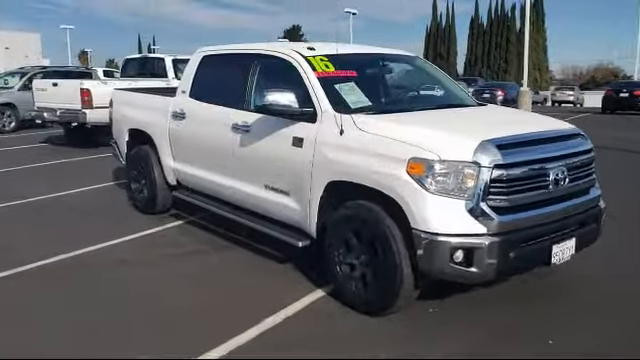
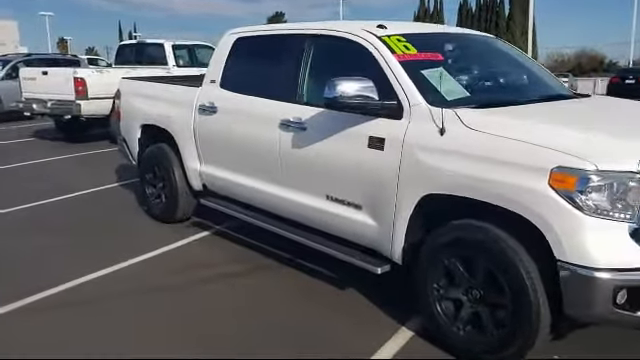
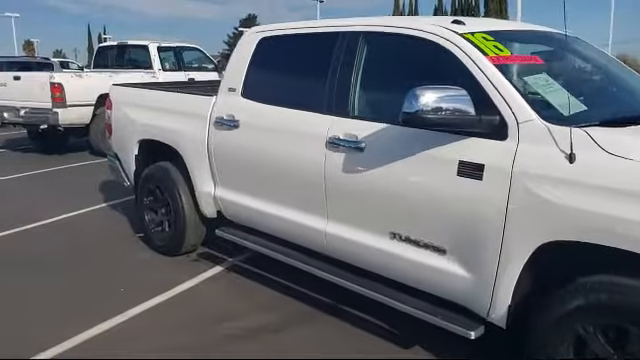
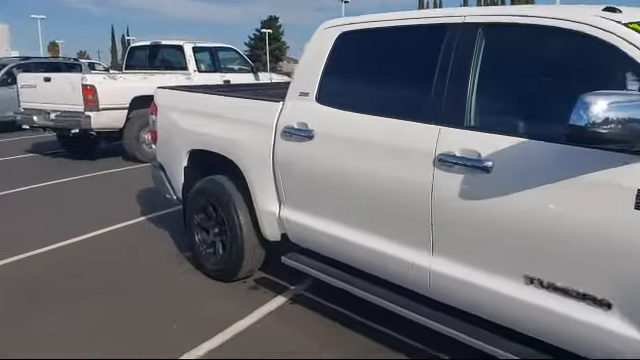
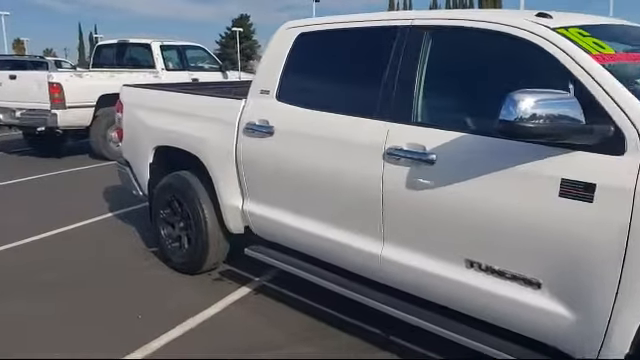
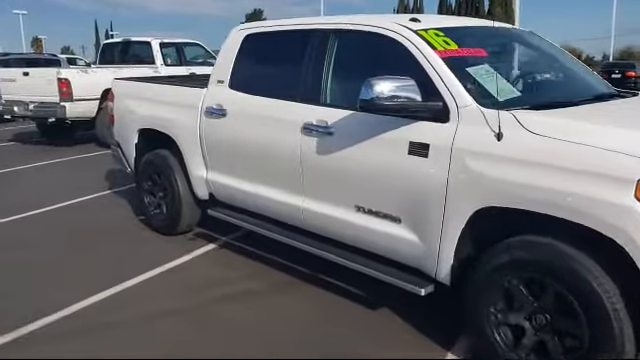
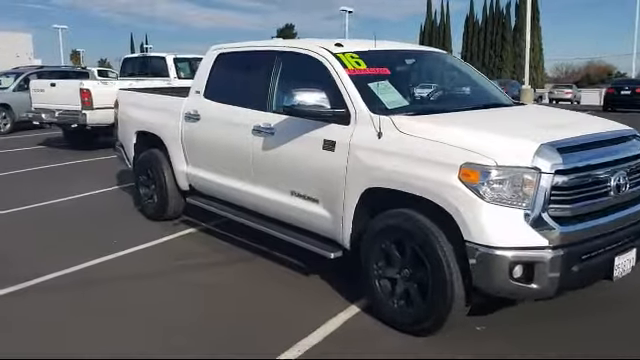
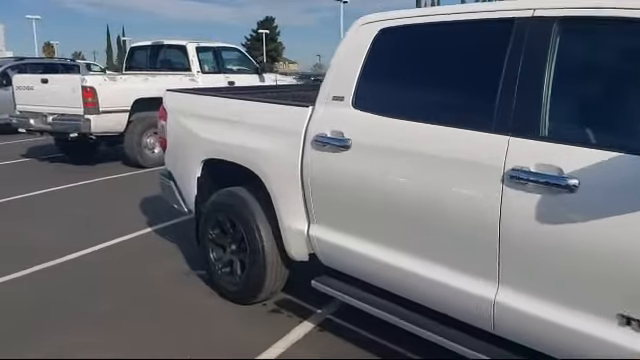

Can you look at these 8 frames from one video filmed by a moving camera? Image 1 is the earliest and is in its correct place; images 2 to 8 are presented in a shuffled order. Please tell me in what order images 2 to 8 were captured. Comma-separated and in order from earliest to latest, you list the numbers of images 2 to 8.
7, 2, 6, 3, 5, 4, 8
